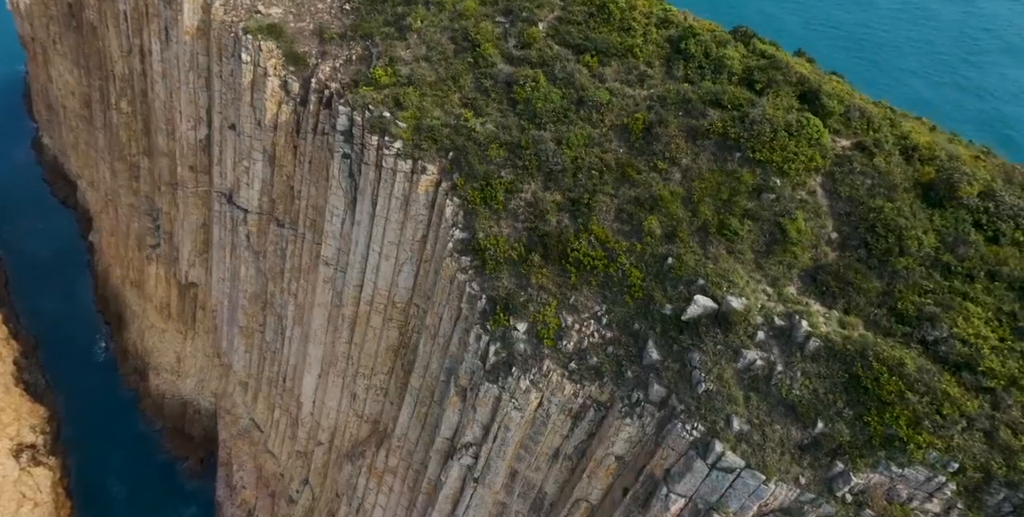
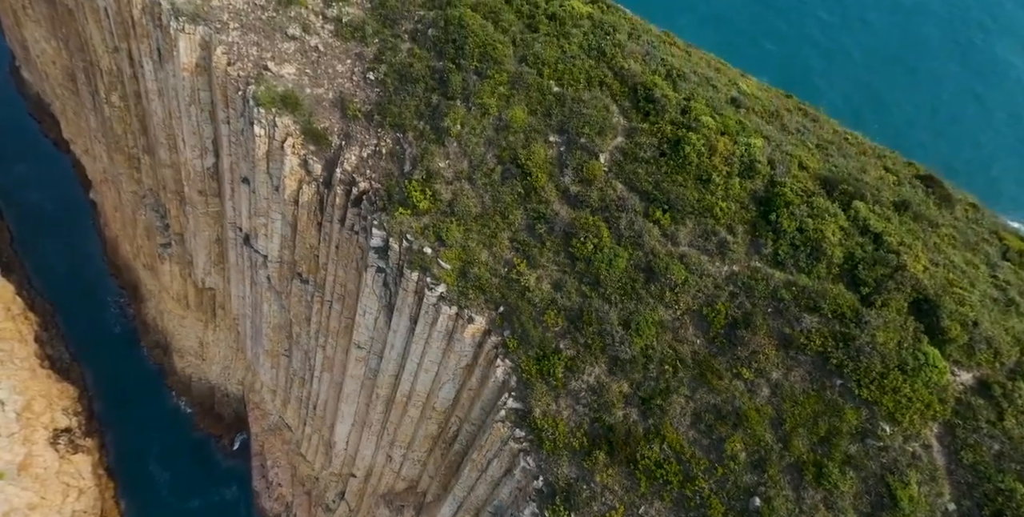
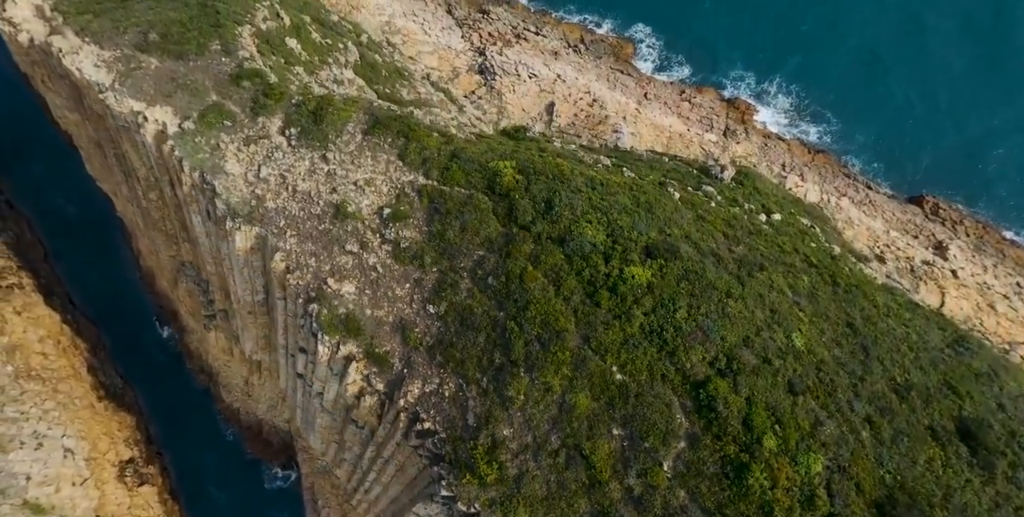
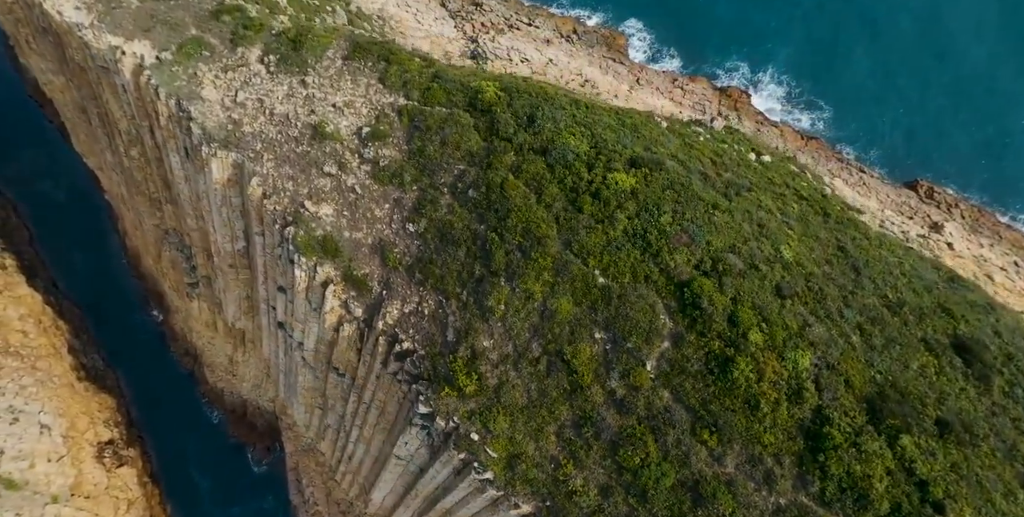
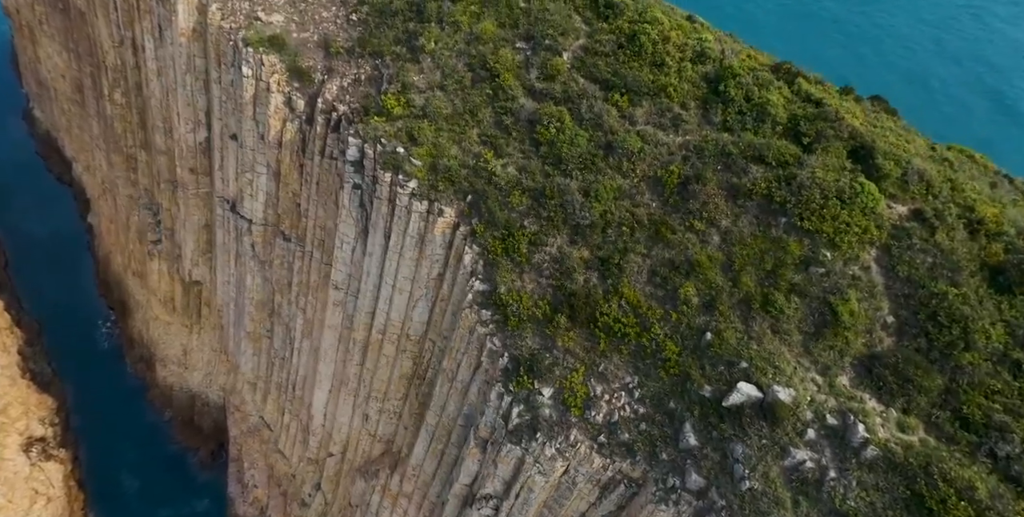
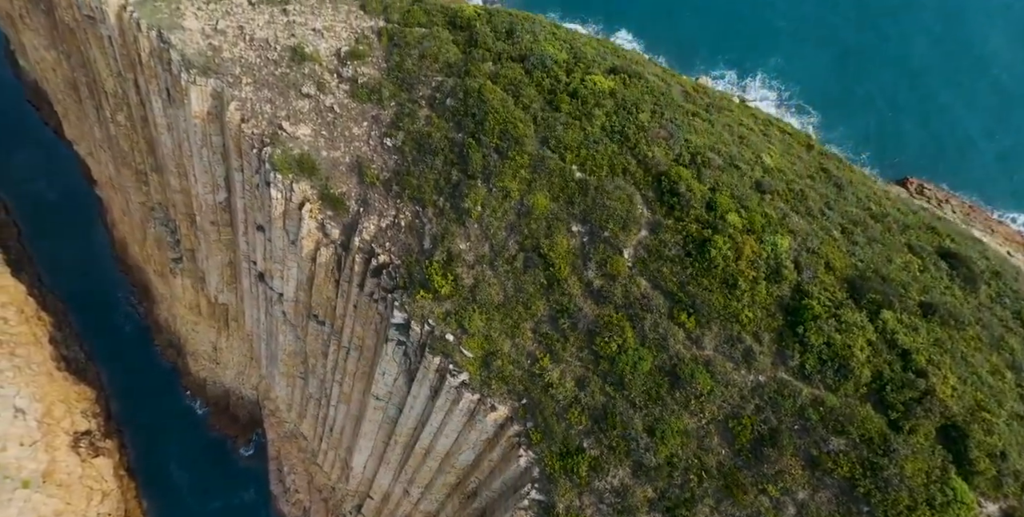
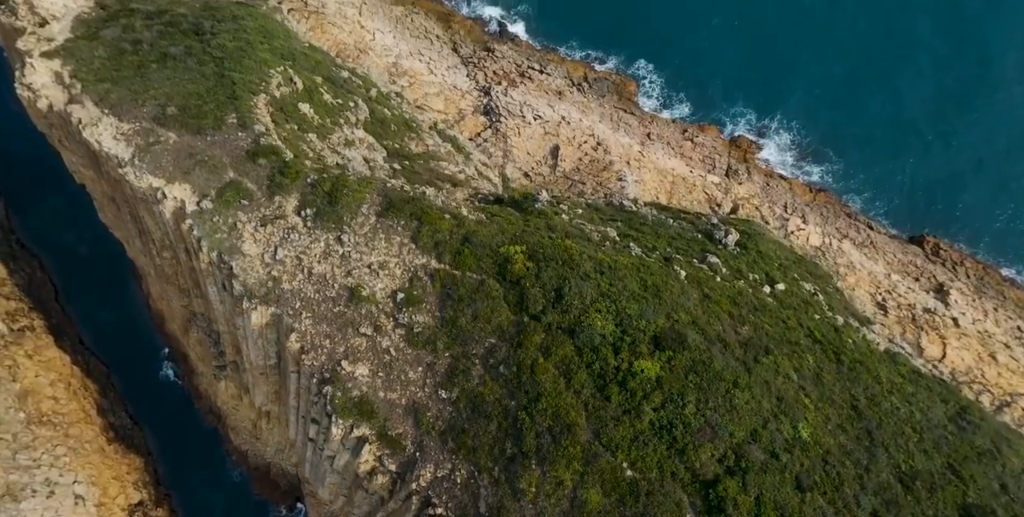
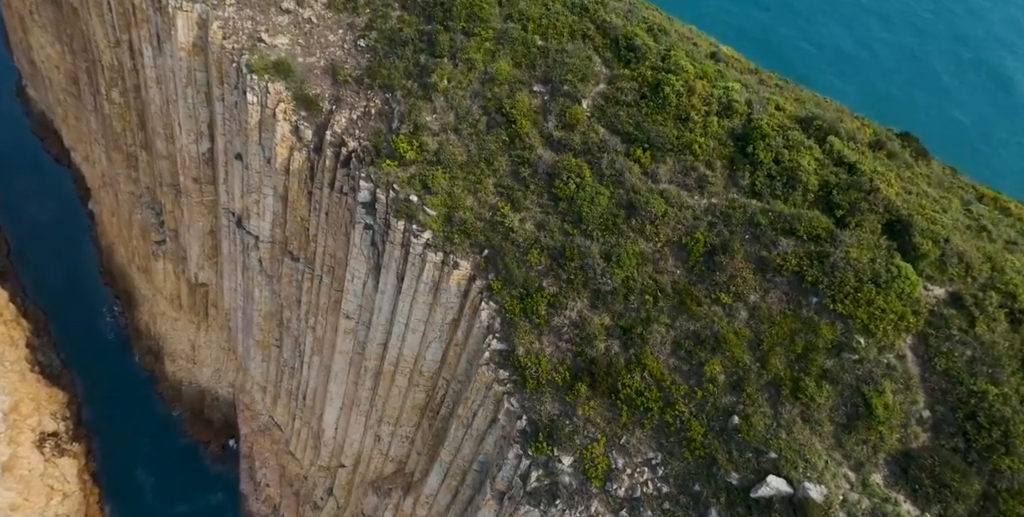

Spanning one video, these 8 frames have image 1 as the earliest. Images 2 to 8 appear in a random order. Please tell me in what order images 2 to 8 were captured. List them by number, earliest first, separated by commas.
5, 8, 2, 6, 4, 3, 7
